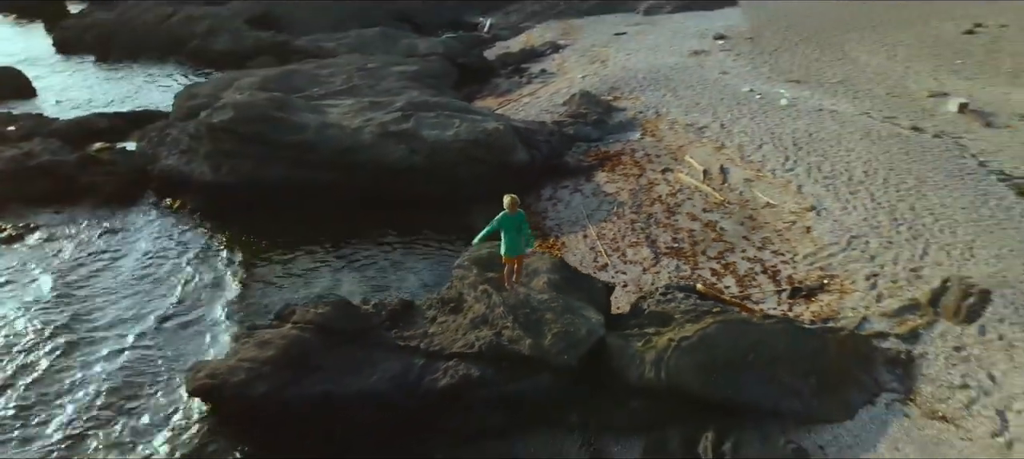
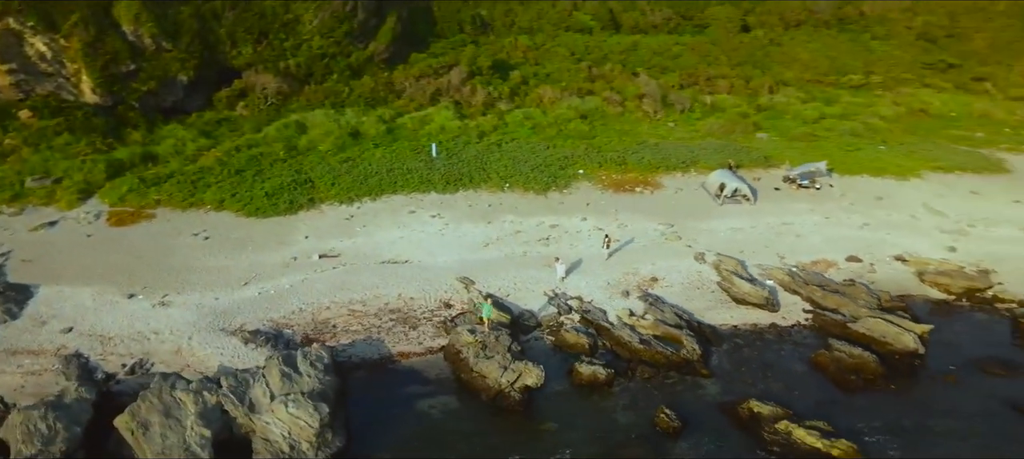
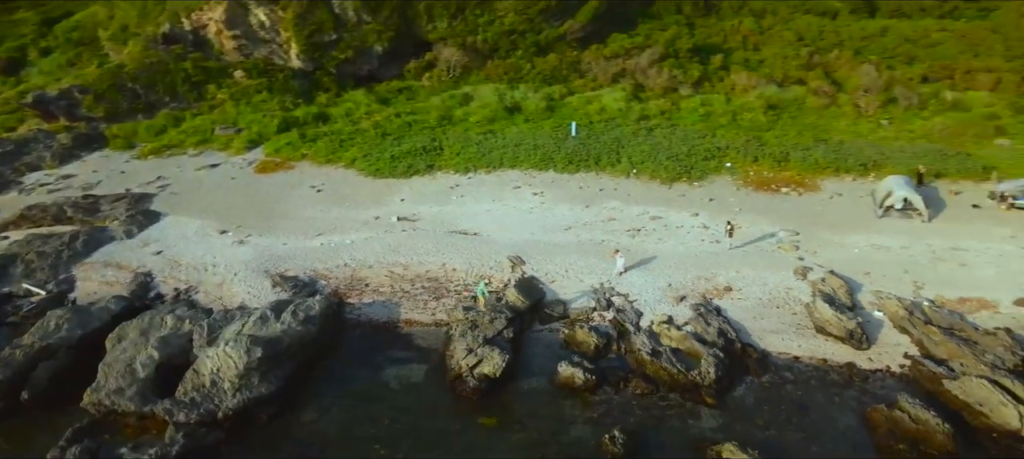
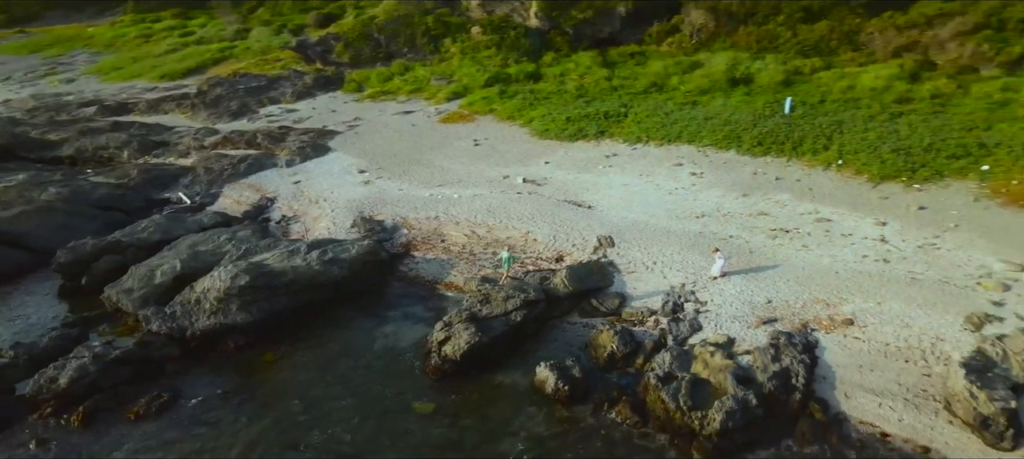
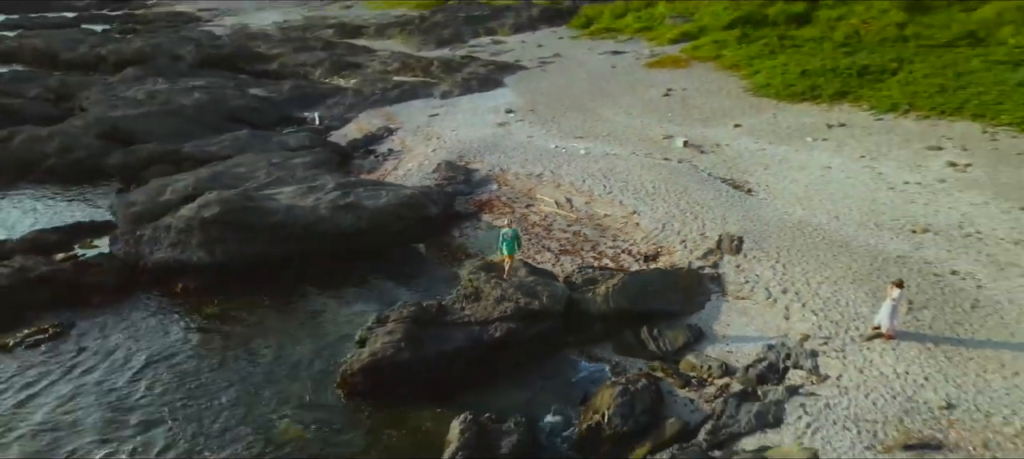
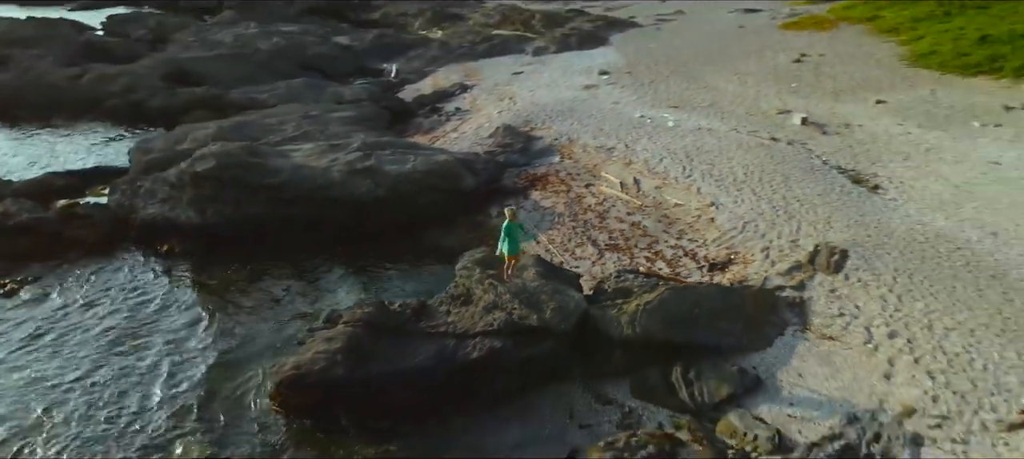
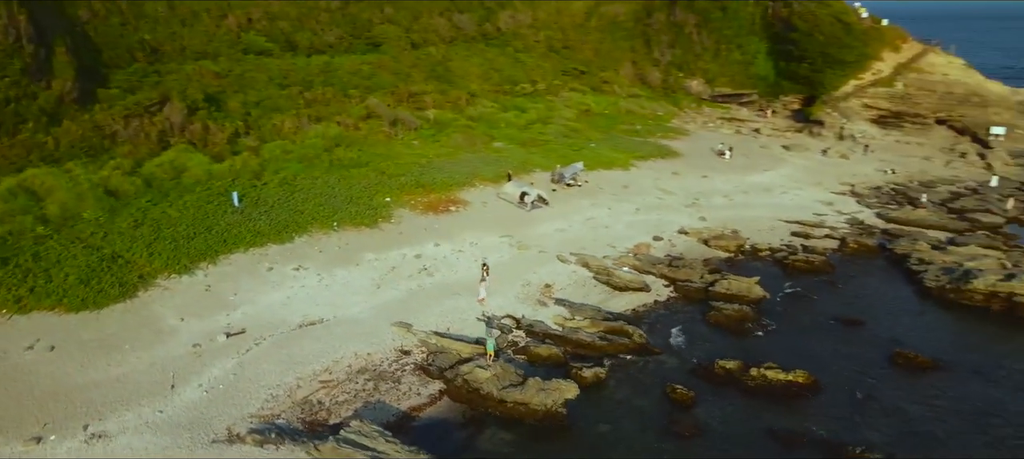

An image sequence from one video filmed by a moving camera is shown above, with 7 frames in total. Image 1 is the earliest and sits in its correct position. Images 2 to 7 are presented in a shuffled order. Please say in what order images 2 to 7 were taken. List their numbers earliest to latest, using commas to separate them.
6, 5, 4, 3, 2, 7
